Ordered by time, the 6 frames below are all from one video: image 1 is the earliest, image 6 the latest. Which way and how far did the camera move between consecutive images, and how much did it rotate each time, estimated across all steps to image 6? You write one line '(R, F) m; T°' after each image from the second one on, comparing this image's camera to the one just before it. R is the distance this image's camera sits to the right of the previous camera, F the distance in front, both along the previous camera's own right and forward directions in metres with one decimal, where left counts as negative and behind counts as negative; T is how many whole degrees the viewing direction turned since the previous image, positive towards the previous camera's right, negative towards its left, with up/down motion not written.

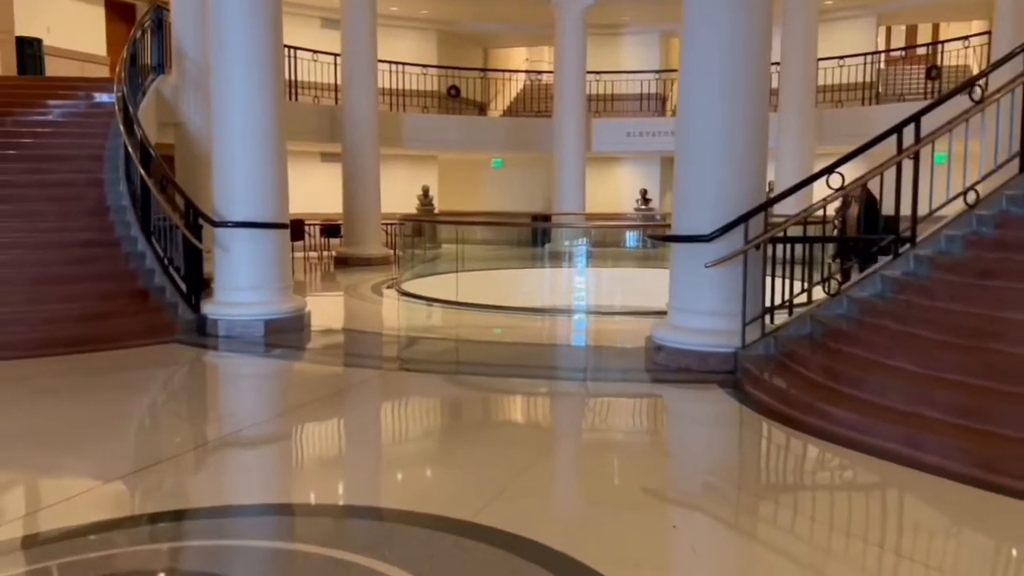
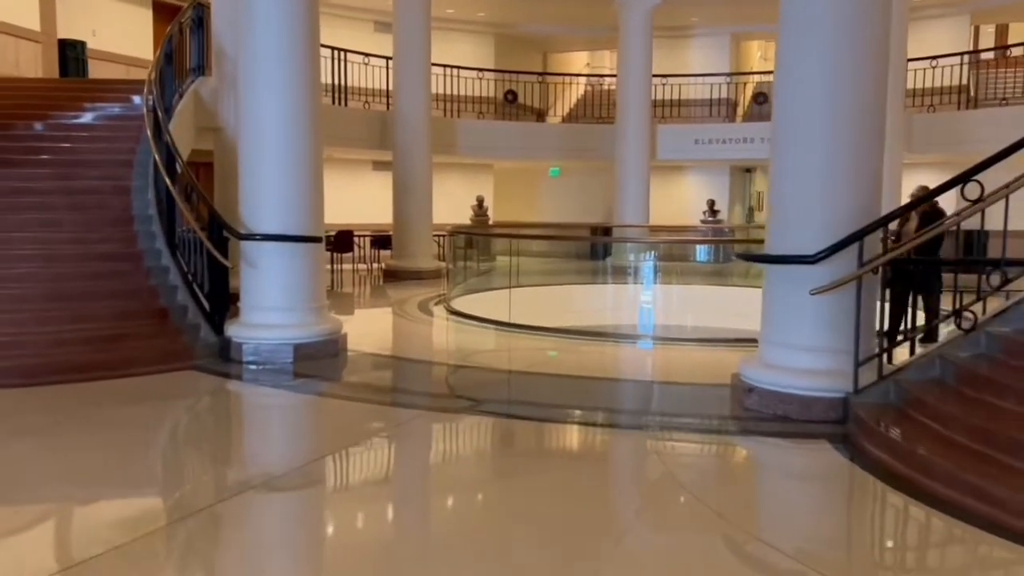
(0.0, +0.9) m; -4°
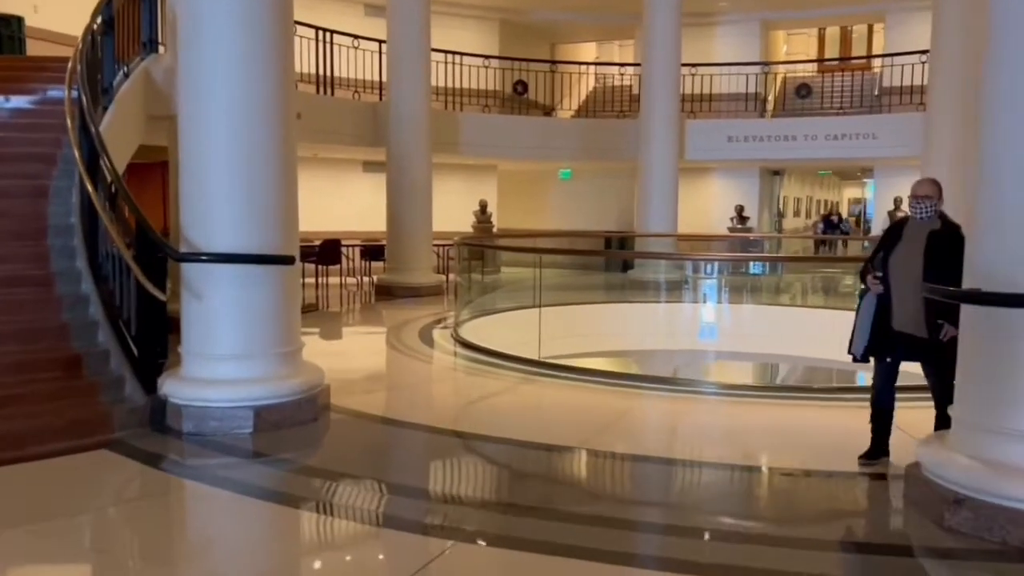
(-0.3, +1.8) m; +1°
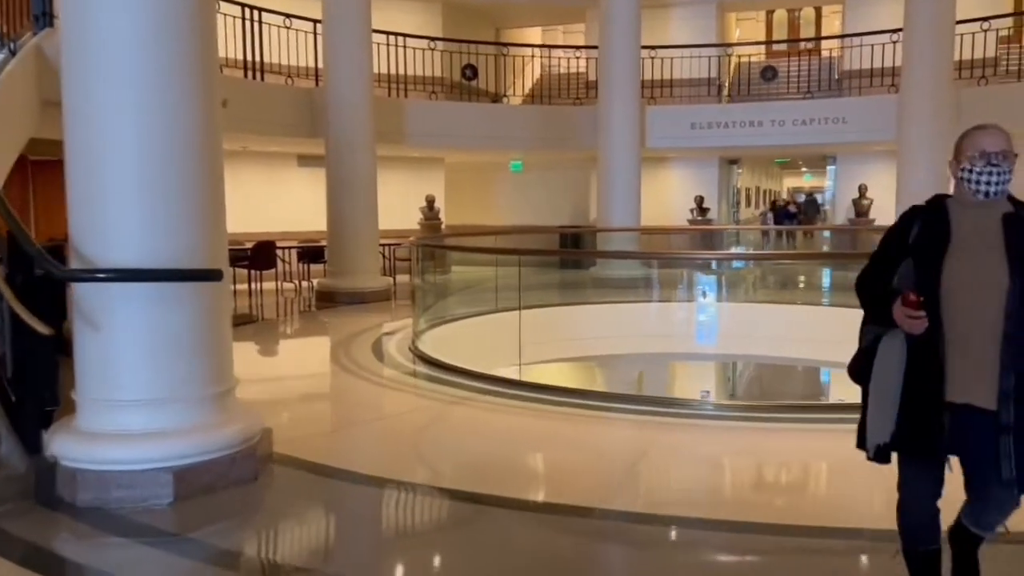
(-0.2, +1.0) m; +4°
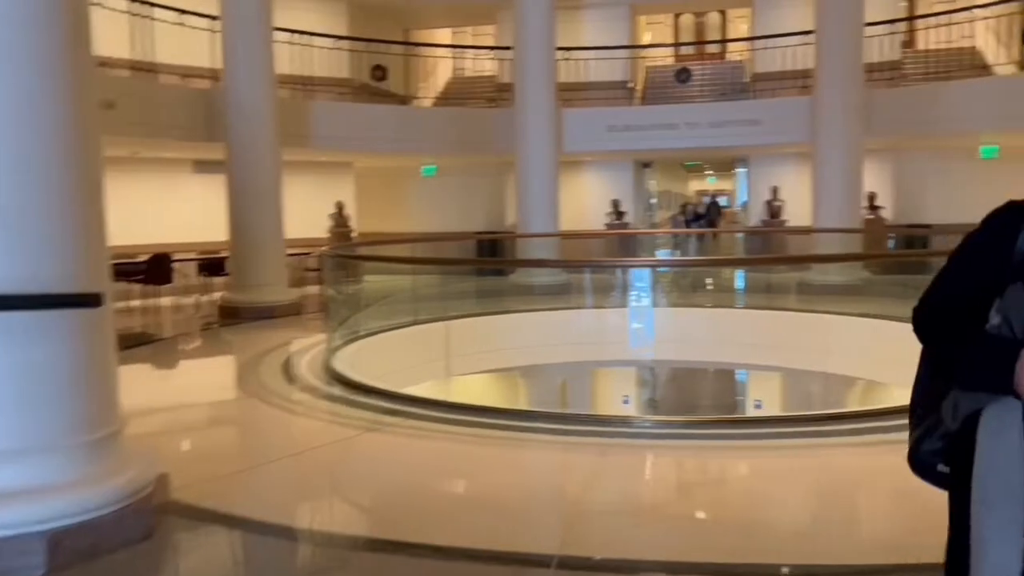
(-0.1, +0.4) m; +6°
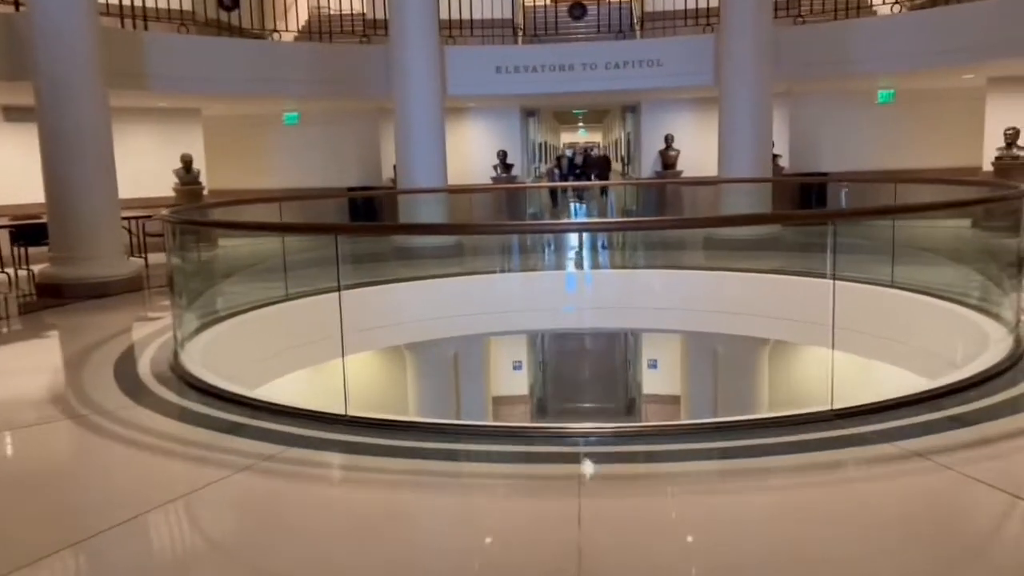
(-0.2, +1.2) m; +9°
